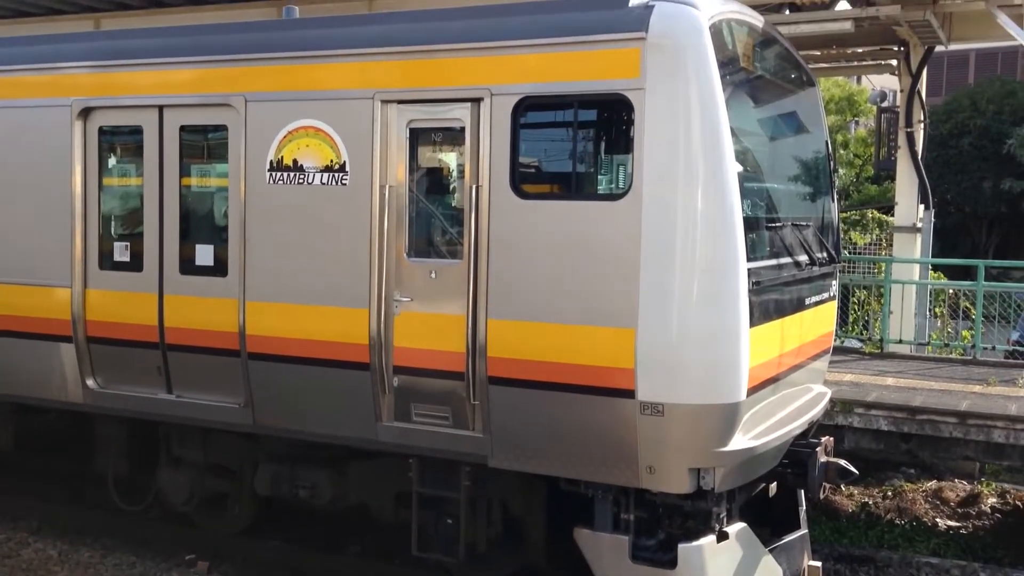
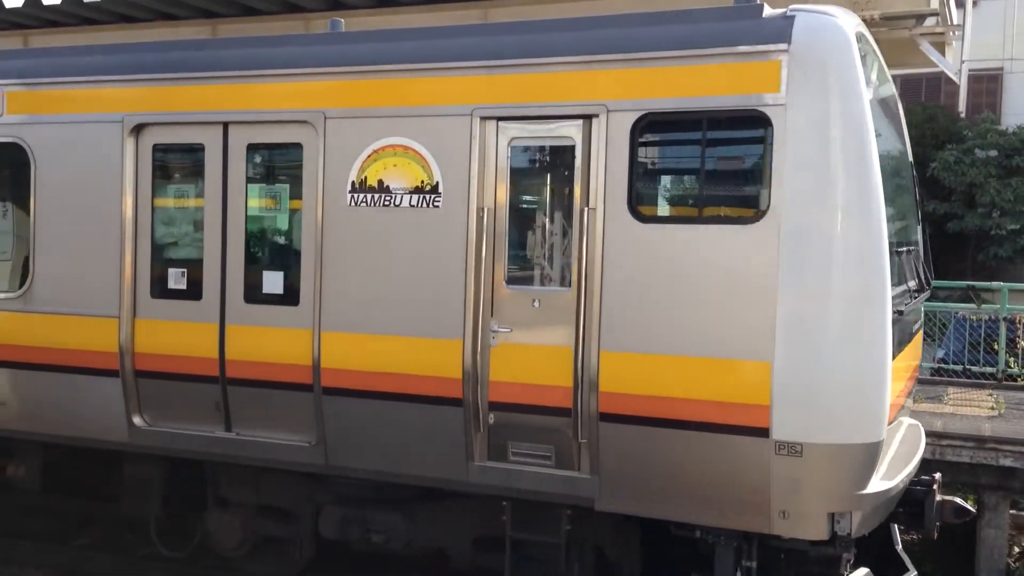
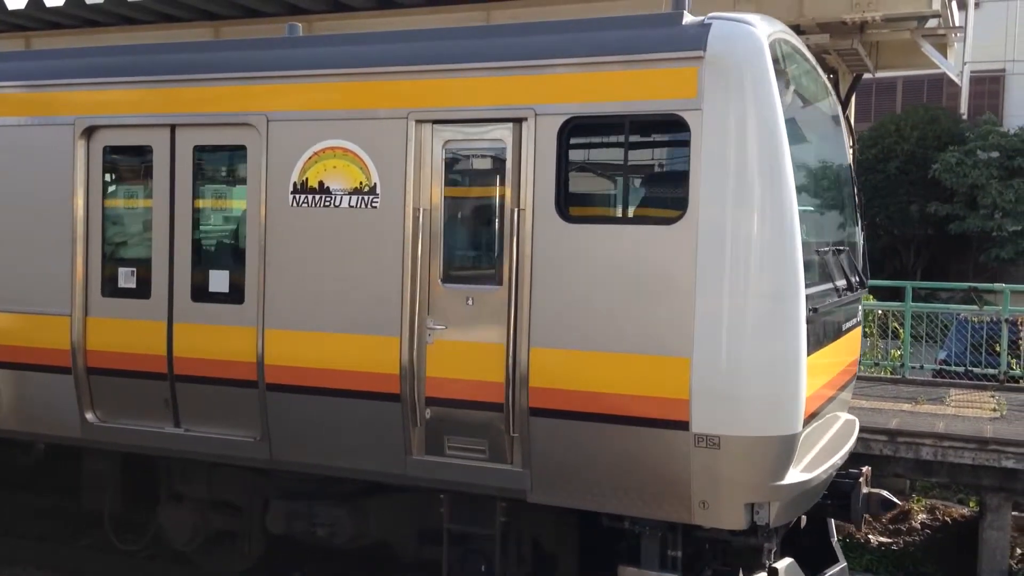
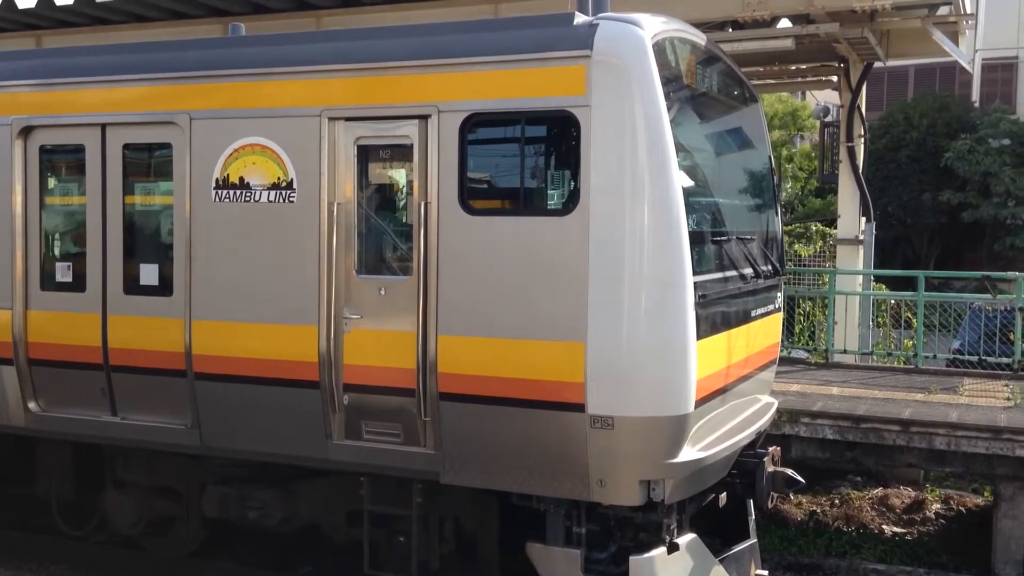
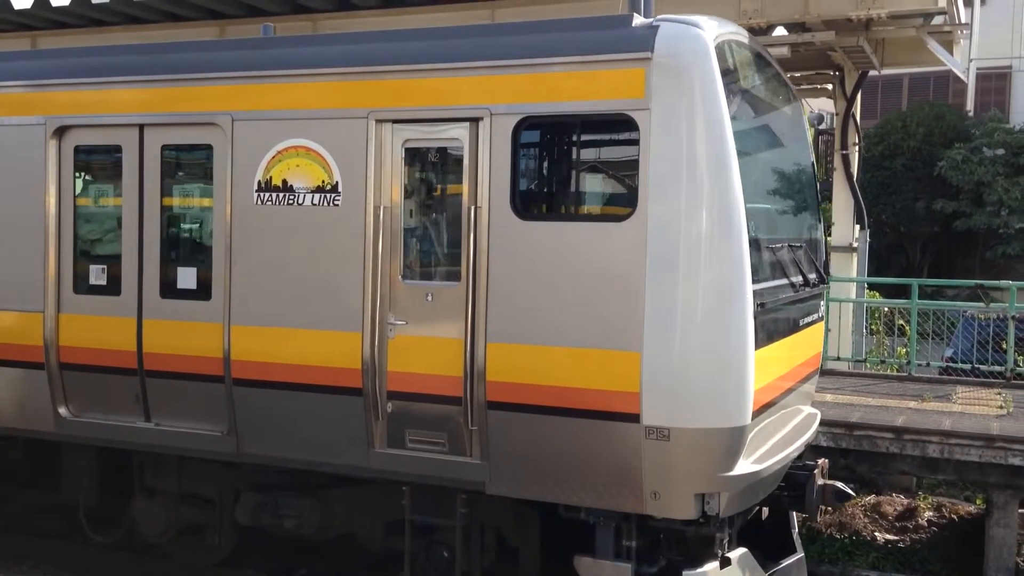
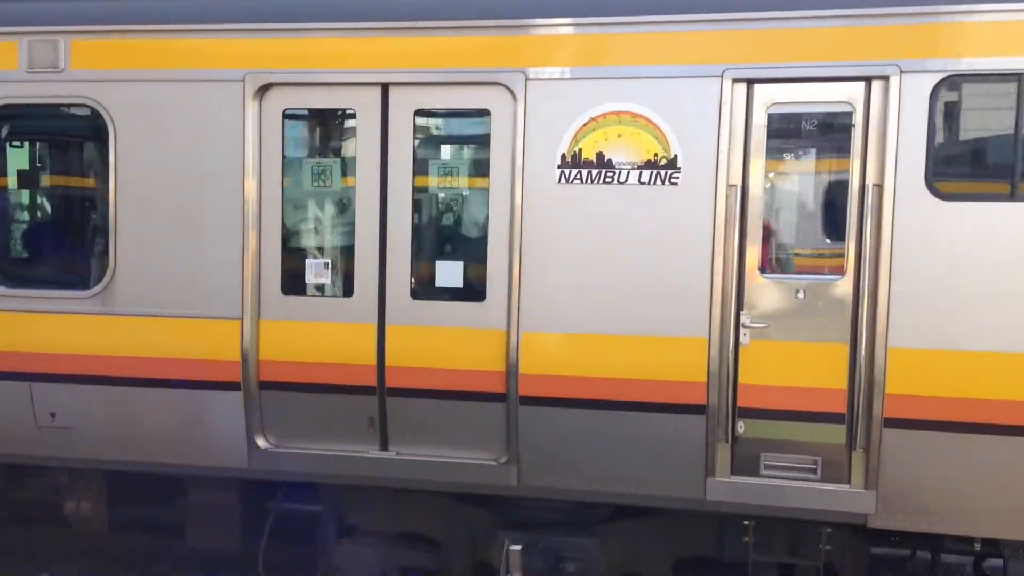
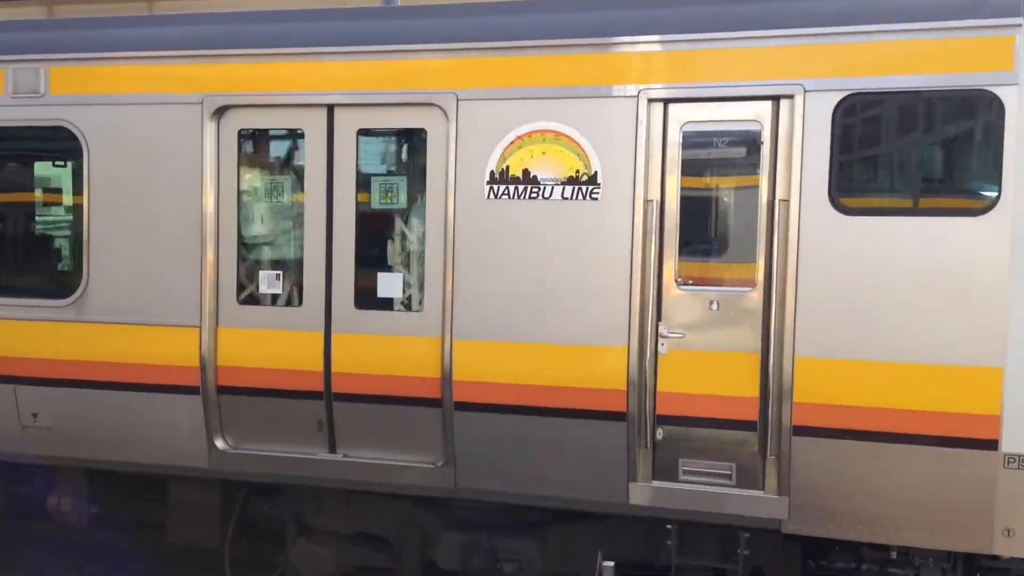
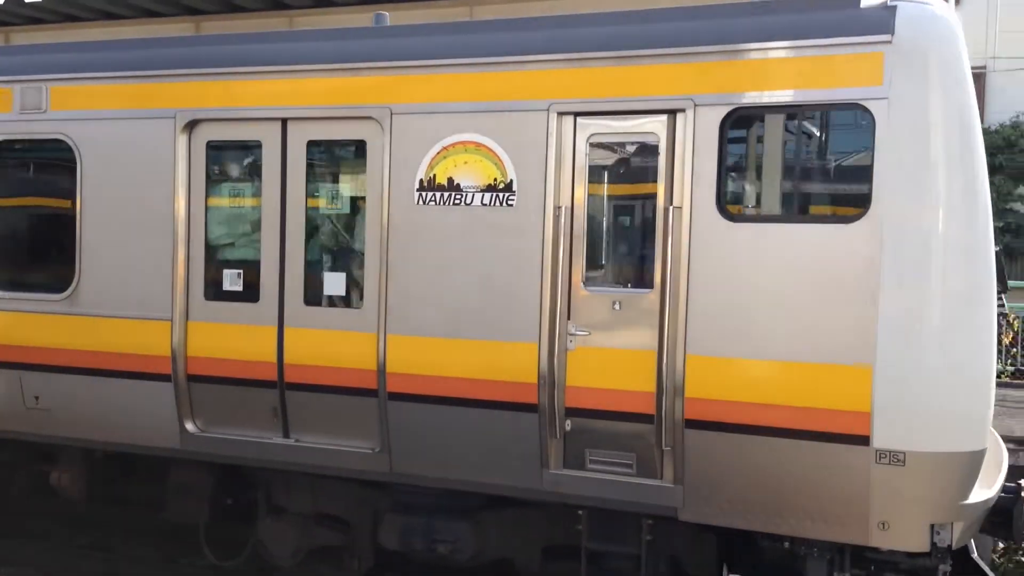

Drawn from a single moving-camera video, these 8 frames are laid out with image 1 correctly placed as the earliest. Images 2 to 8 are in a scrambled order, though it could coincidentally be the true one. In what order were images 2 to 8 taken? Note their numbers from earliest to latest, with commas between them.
4, 5, 3, 2, 8, 7, 6
